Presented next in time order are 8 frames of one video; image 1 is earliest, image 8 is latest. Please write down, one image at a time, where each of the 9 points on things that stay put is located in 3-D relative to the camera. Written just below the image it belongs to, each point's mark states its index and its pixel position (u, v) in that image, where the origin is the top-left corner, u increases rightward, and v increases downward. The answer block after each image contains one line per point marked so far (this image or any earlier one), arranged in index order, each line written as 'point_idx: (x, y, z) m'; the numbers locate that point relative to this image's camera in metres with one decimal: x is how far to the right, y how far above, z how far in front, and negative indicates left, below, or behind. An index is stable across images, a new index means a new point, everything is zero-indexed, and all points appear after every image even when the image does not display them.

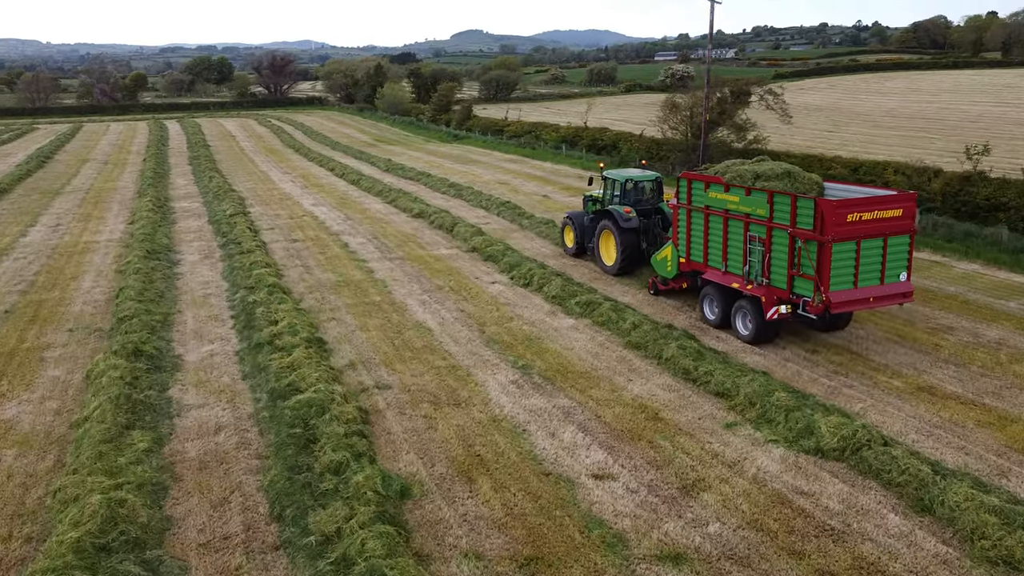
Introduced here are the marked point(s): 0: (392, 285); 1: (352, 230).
0: (-1.8, +0.1, +12.6) m
1: (-3.3, +1.2, +17.0) m
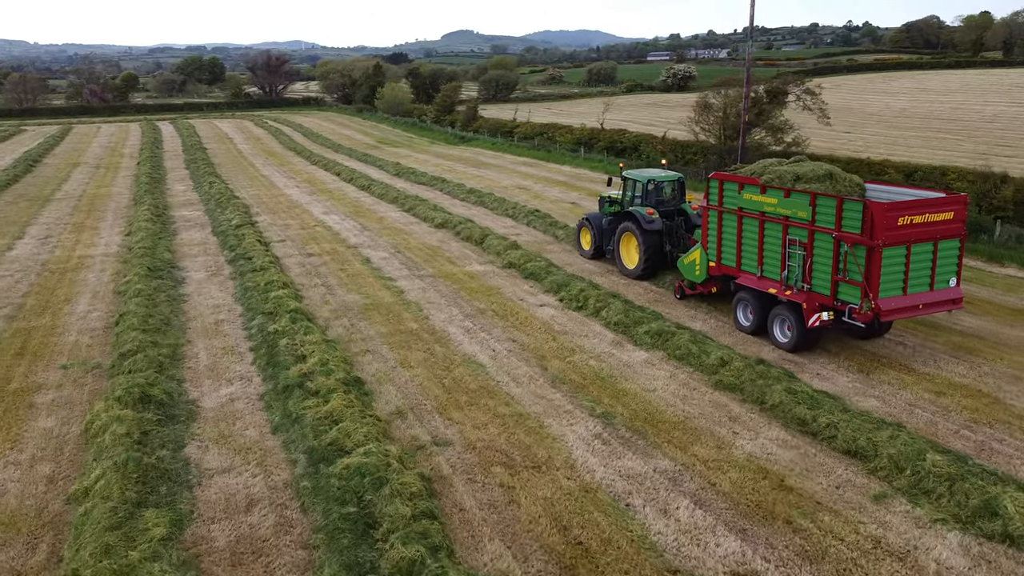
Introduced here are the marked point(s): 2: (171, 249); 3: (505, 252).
0: (-1.1, -0.3, +11.2) m
1: (-2.7, +0.9, +15.6) m
2: (-6.4, +0.7, +15.2) m
3: (-0.1, +0.6, +14.0) m
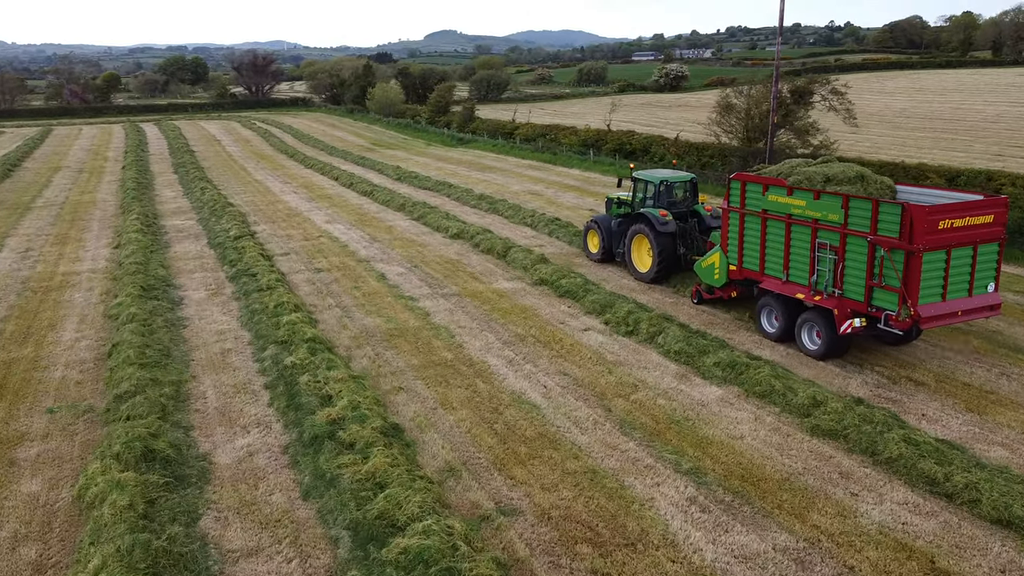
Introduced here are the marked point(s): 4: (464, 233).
0: (-0.6, -0.6, +10.1) m
1: (-2.3, +0.6, +14.4) m
2: (-6.0, +0.4, +13.9) m
3: (+0.3, +0.3, +12.9) m
4: (-0.9, +1.1, +15.5) m
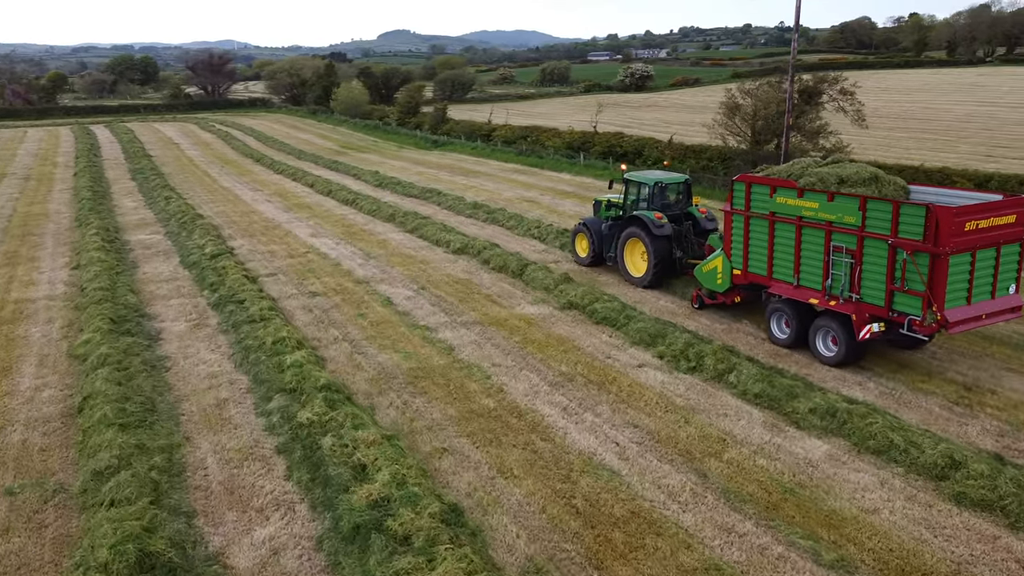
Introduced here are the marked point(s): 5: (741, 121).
0: (-0.2, -0.9, +8.7) m
1: (-2.0, +0.2, +12.9) m
2: (-5.7, 0.0, +12.2) m
3: (+0.6, 0.0, +11.5) m
4: (-0.8, +0.7, +14.1) m
5: (+5.6, +4.0, +19.5) m
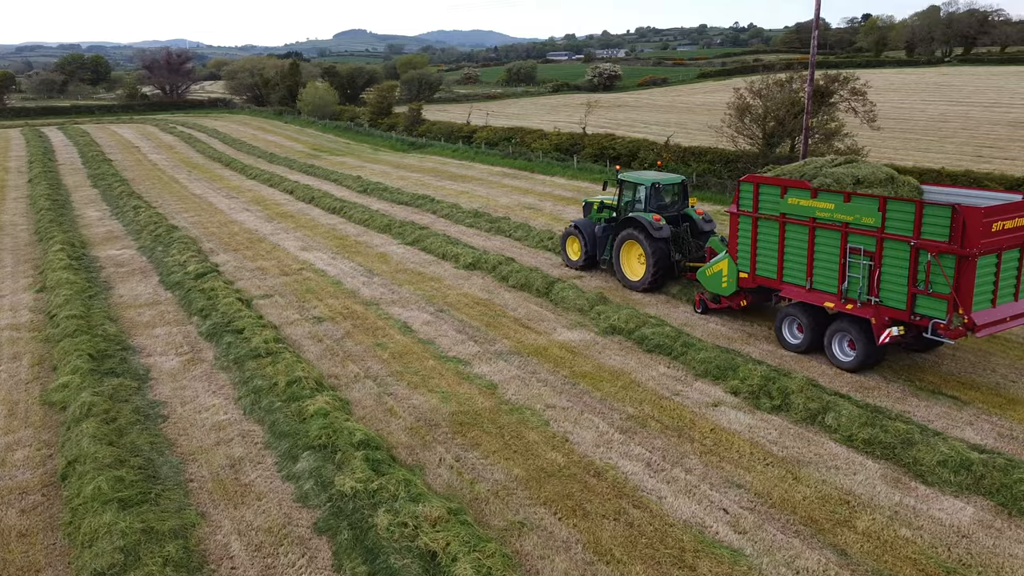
0: (+0.4, -1.2, +7.5) m
1: (-1.7, -0.1, +11.6) m
2: (-5.3, -0.4, +10.8) m
3: (+1.0, -0.3, +10.4) m
4: (-0.5, +0.4, +12.9) m
5: (+5.5, +3.8, +18.6) m
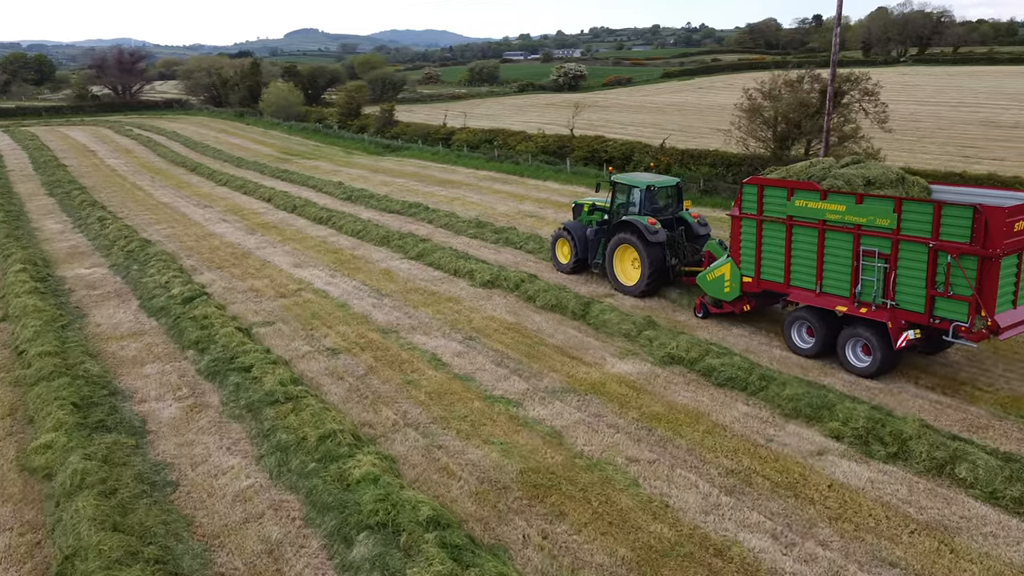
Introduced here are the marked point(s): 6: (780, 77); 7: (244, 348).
0: (+1.0, -1.5, +6.4) m
1: (-1.3, -0.4, +10.4) m
2: (-4.9, -0.7, +9.4) m
3: (+1.5, -0.5, +9.3) m
4: (-0.2, +0.1, +11.7) m
5: (+5.5, +3.6, +17.8) m
6: (+5.8, +4.6, +17.8) m
7: (-3.0, -0.7, +9.0) m
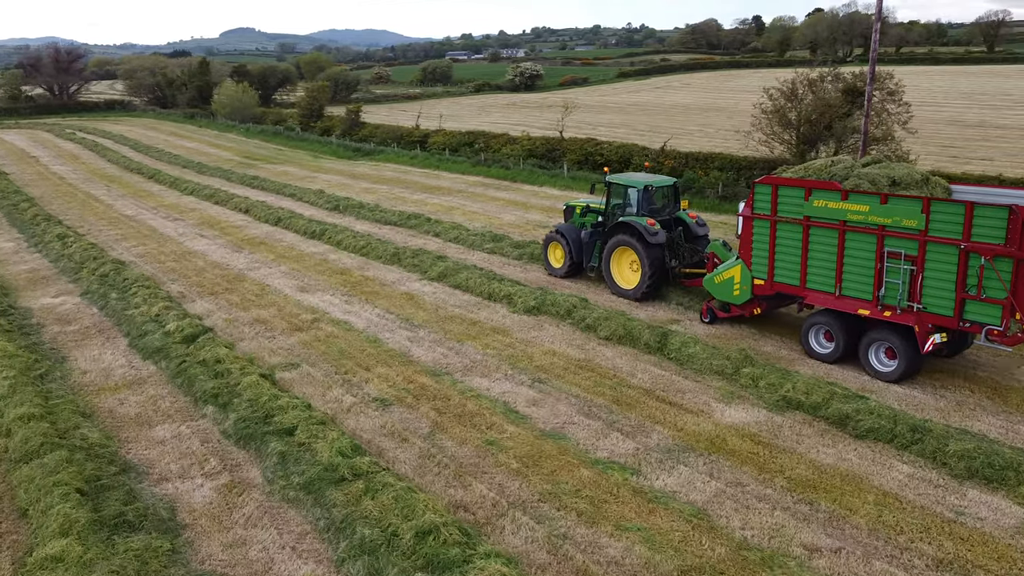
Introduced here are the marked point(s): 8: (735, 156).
0: (+2.0, -1.8, +5.1) m
1: (-0.6, -0.7, +9.0) m
2: (-4.1, -1.1, +7.7) m
3: (+2.3, -0.8, +8.1) m
4: (+0.4, -0.2, +10.3) m
5: (+5.6, +3.3, +16.8) m
6: (+5.9, +4.4, +16.8) m
7: (-2.2, -1.0, +7.4) m
8: (+5.4, +3.2, +19.6) m
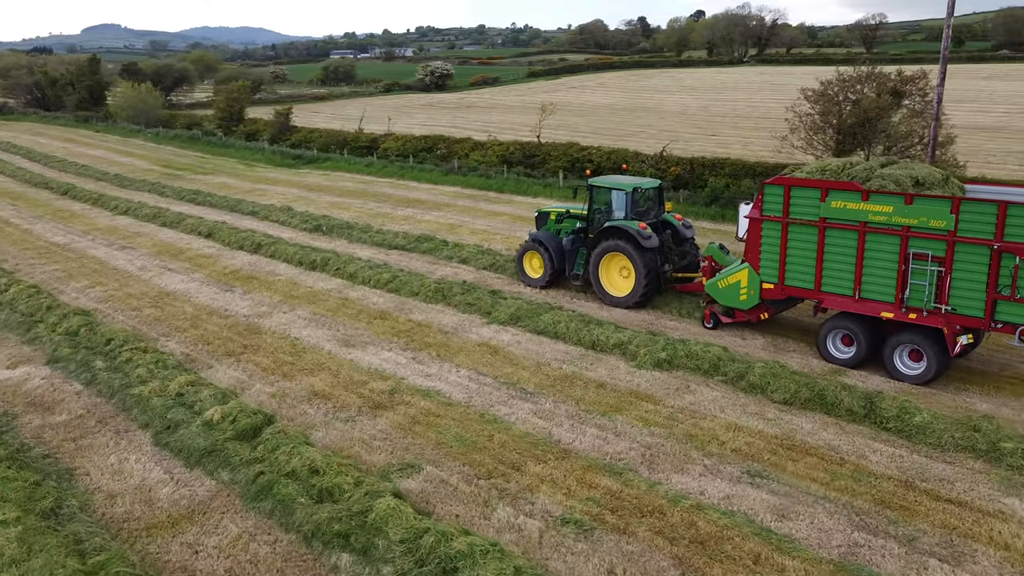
0: (+4.1, -2.2, +3.4) m
1: (+0.9, -1.3, +6.9) m
2: (-2.3, -1.8, +5.2) m
3: (+3.9, -1.3, +6.4) m
4: (+1.7, -0.7, +8.4) m
5: (+5.9, +3.0, +15.4) m
6: (+6.1, +4.0, +15.5) m
7: (-0.4, -1.6, +5.2) m
8: (+5.3, +2.8, +18.2) m
